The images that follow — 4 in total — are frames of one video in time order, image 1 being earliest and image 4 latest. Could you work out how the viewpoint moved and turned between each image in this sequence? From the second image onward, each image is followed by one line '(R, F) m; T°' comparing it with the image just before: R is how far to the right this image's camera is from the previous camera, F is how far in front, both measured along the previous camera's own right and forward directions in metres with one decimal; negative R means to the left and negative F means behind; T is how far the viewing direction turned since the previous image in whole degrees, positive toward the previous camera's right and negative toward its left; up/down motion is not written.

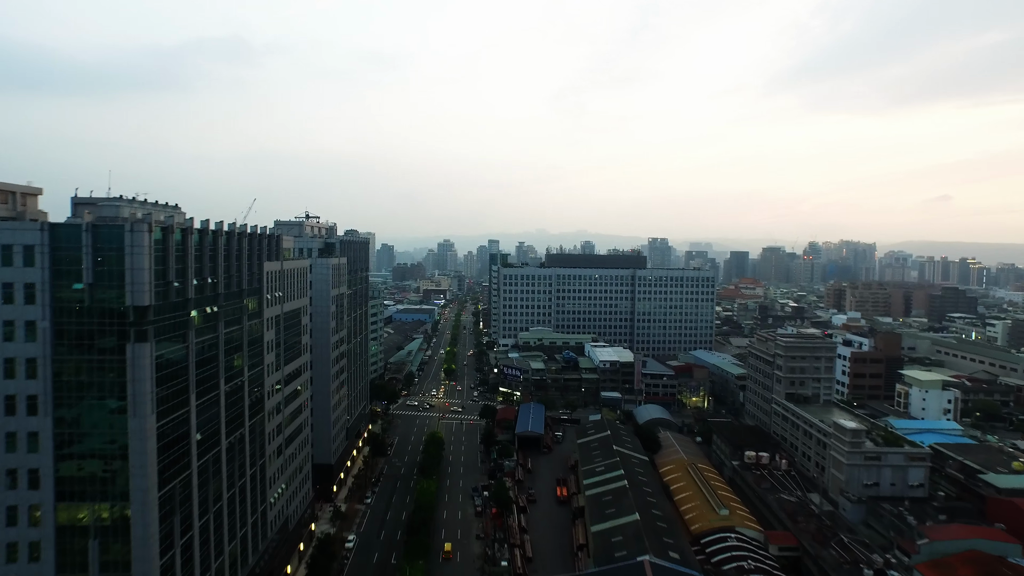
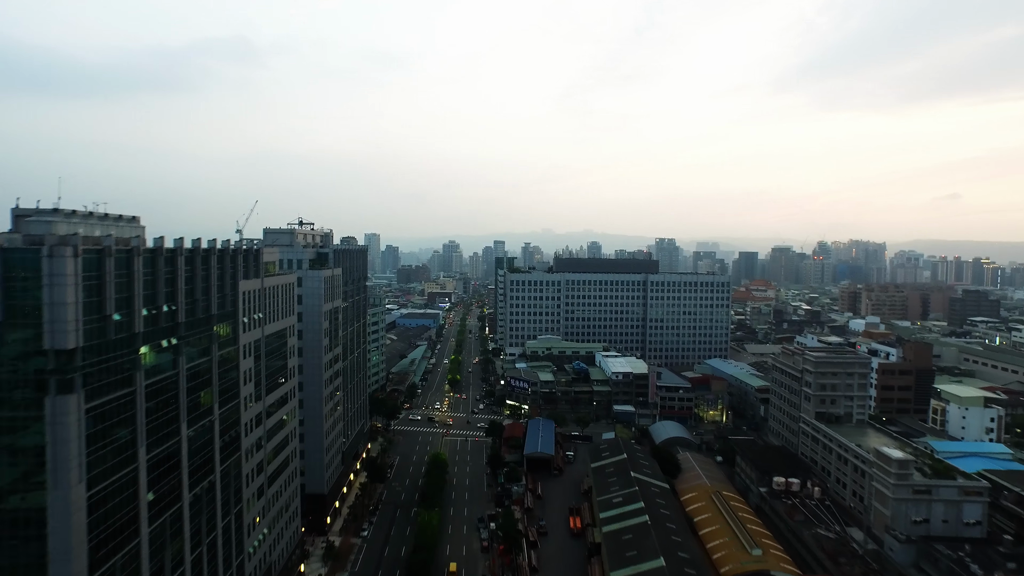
(-0.1, +2.6) m; 0°
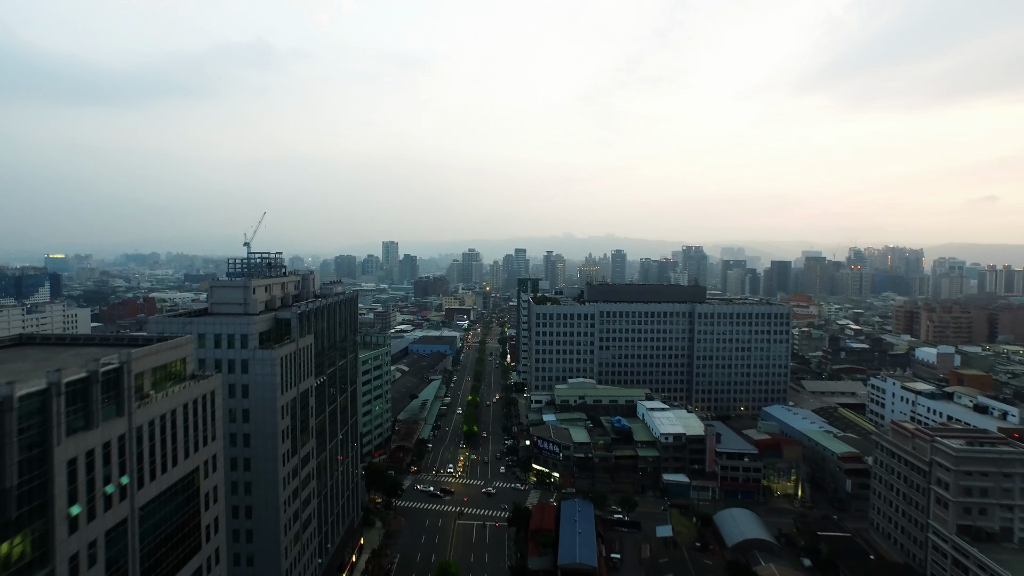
(-0.4, +8.7) m; -2°
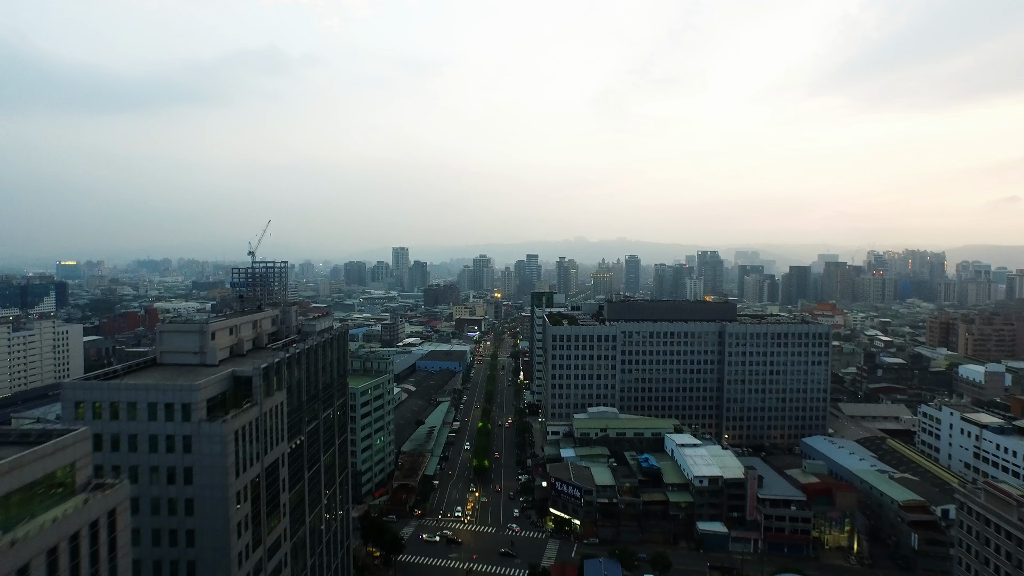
(-0.2, +4.6) m; -1°
